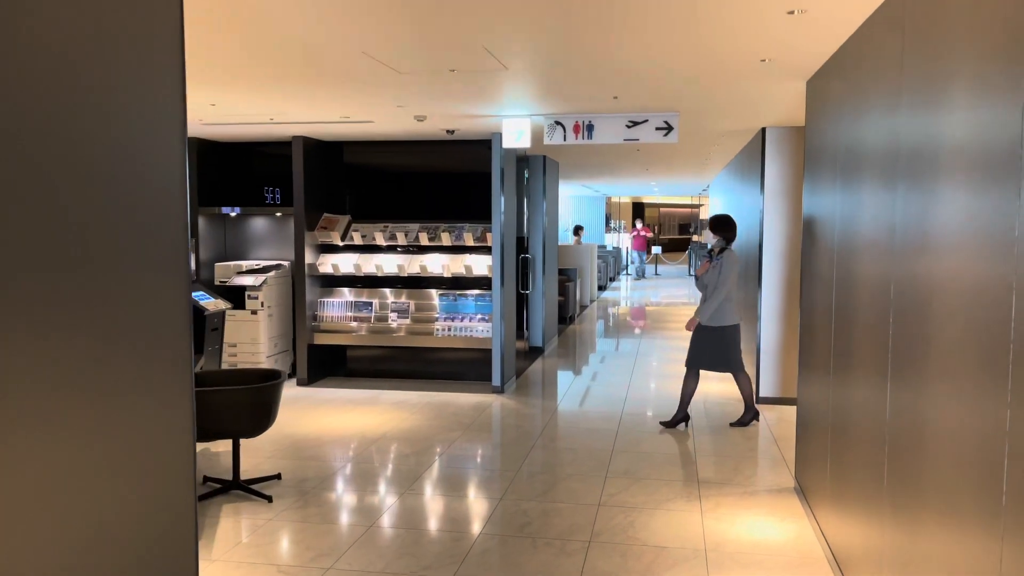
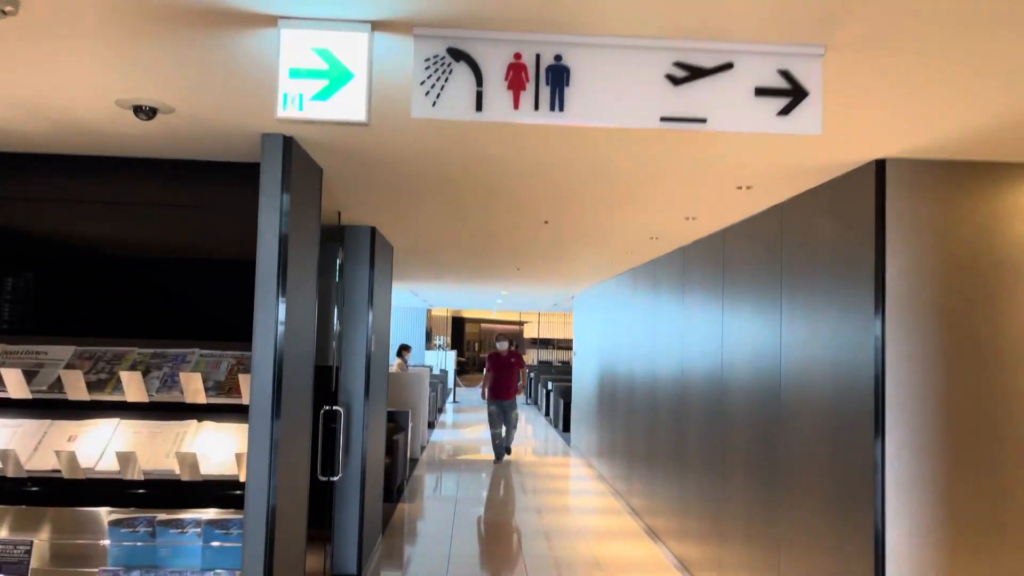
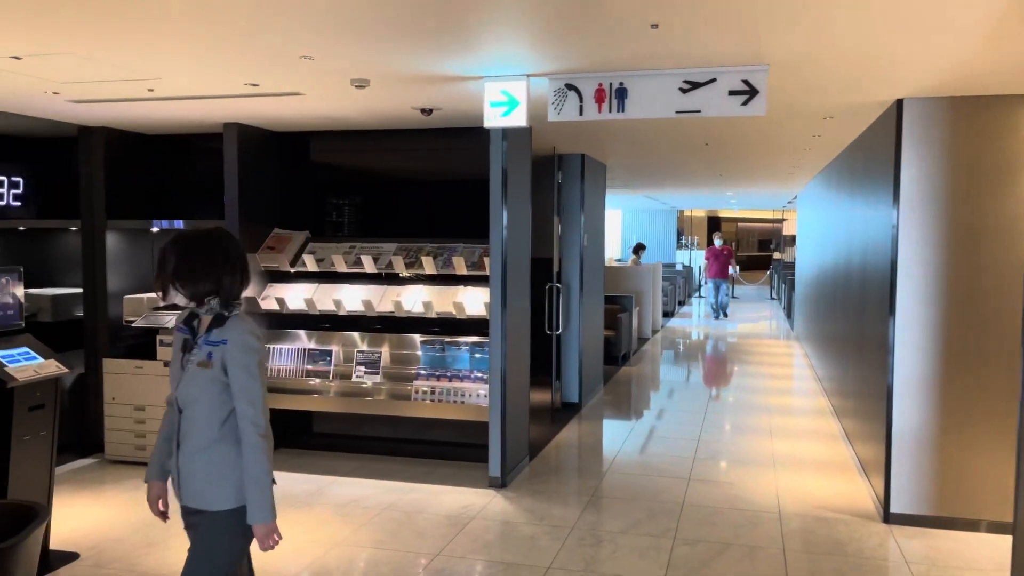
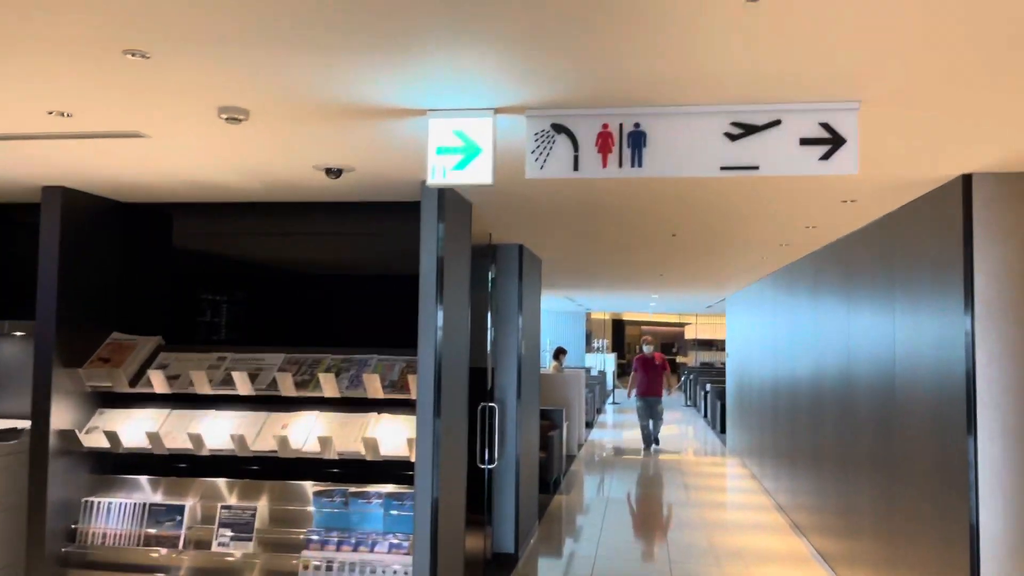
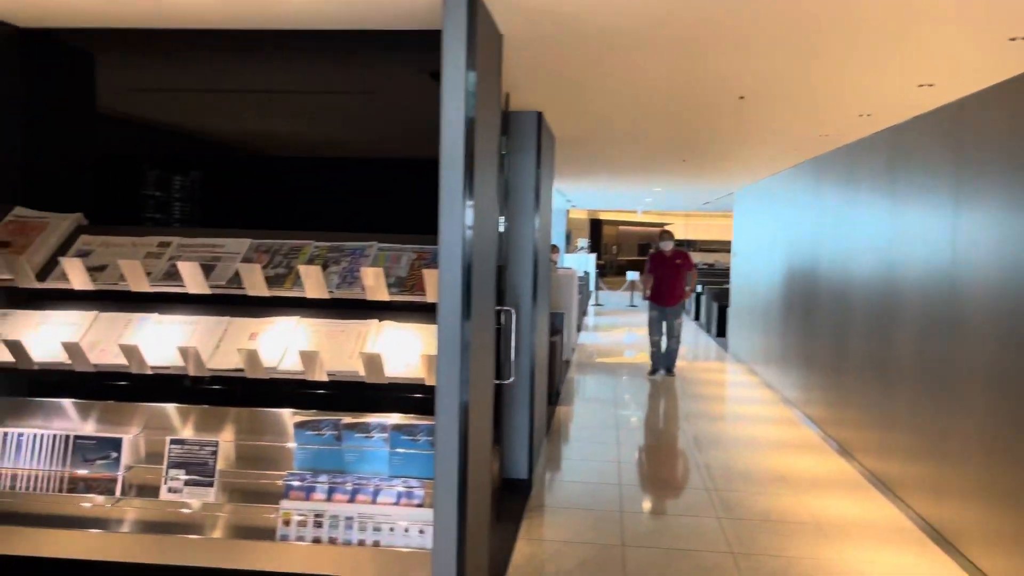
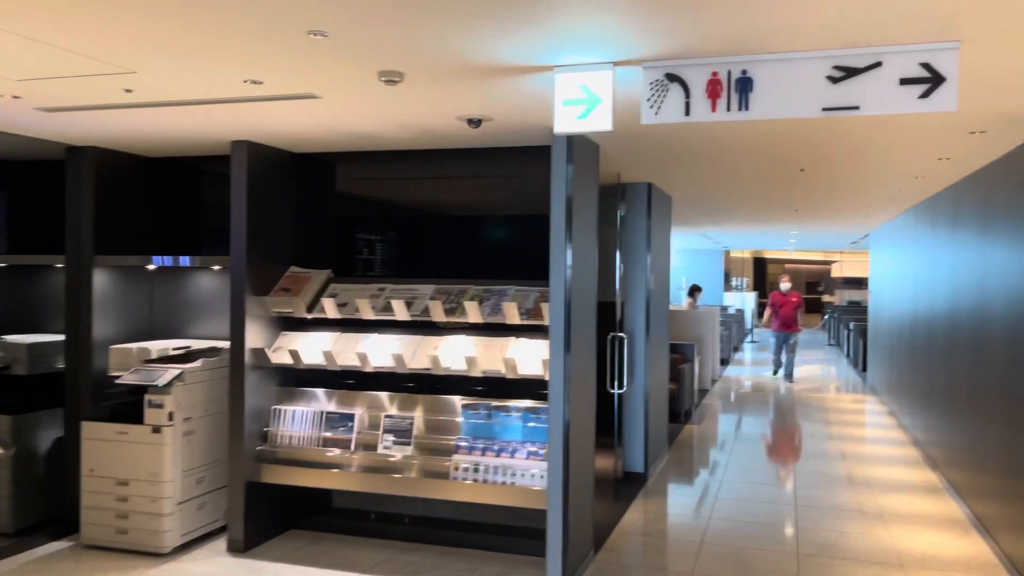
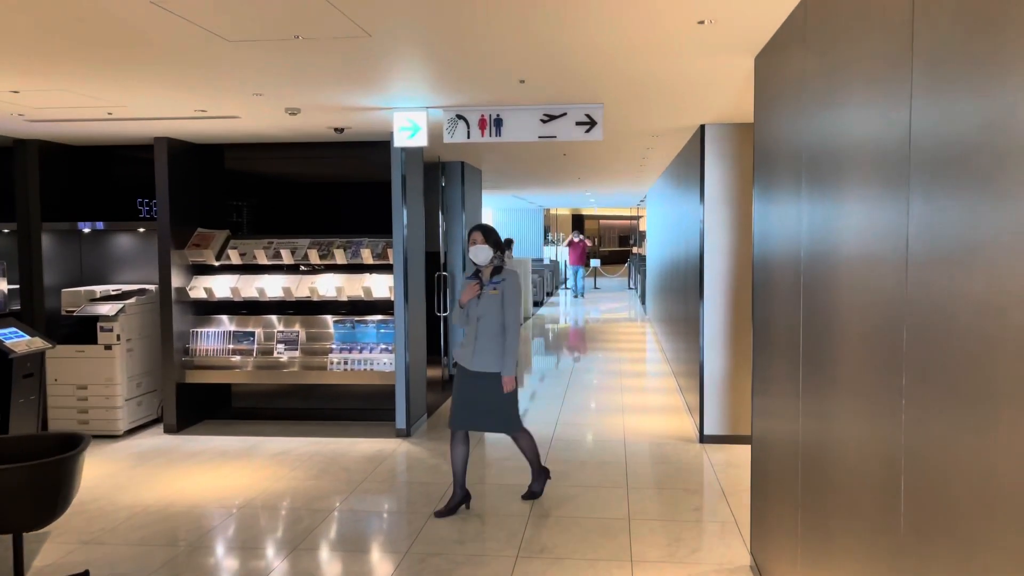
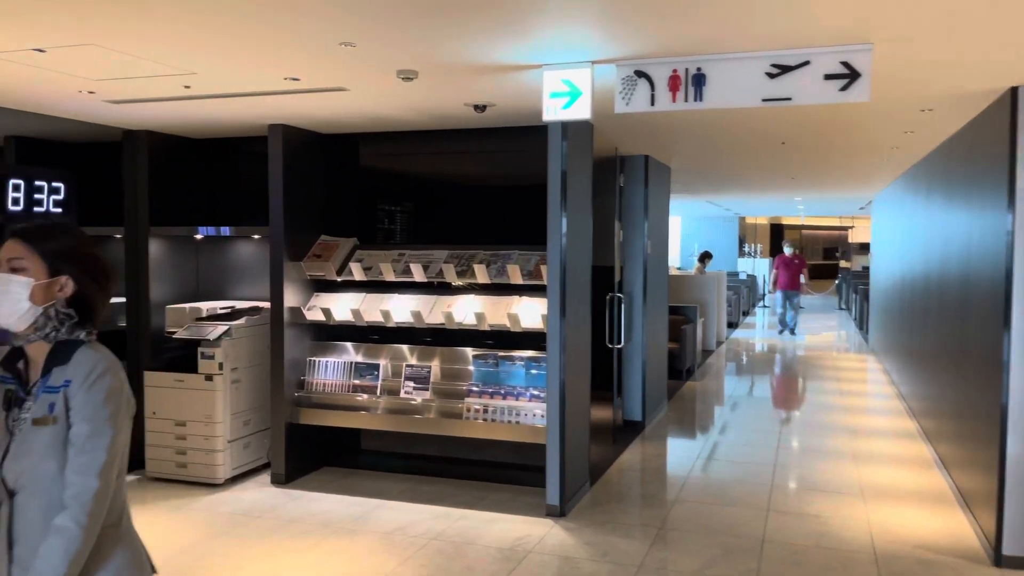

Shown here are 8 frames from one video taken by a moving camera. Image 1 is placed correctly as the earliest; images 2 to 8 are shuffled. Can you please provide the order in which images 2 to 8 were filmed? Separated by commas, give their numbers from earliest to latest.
7, 3, 8, 6, 4, 2, 5
